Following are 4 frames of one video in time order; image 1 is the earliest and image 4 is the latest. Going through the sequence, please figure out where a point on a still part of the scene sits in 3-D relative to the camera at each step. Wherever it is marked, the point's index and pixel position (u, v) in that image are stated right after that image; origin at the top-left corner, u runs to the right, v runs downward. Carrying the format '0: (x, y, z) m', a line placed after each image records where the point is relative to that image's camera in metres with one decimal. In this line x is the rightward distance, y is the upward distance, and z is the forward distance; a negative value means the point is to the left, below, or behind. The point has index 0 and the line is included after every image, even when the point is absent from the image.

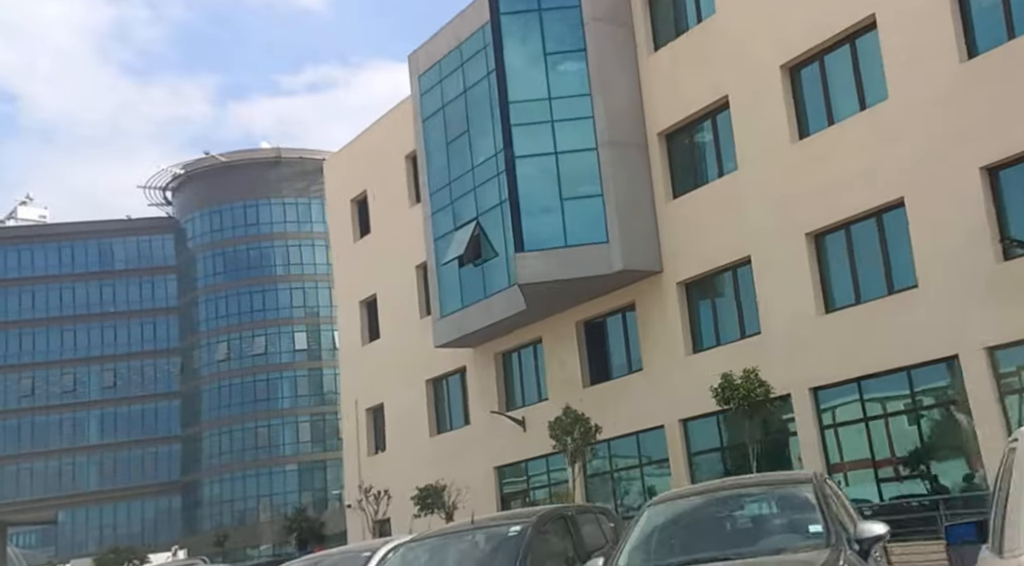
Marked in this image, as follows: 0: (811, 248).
0: (+4.8, +0.6, +19.3) m
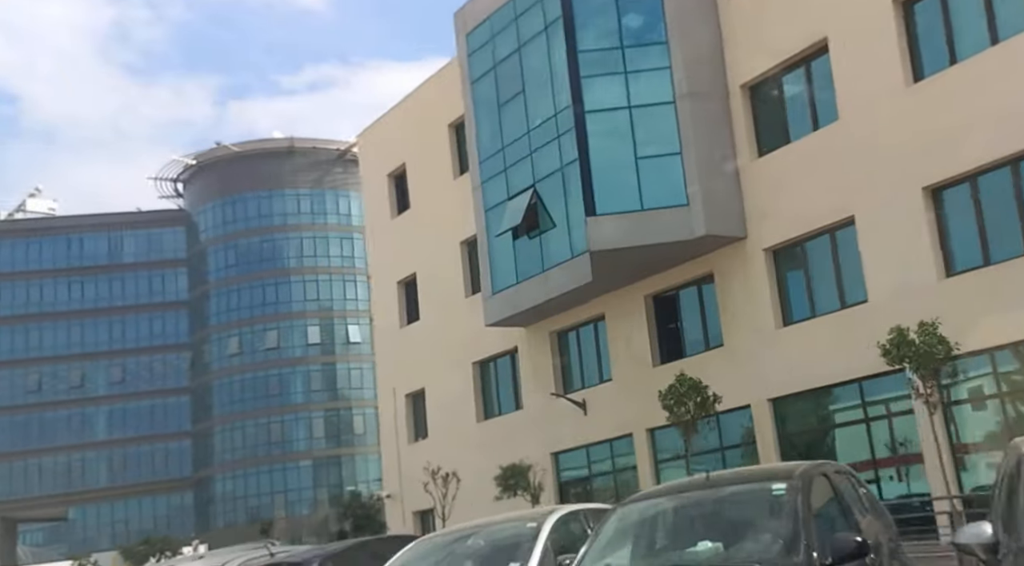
0: (+6.0, +1.1, +17.4) m
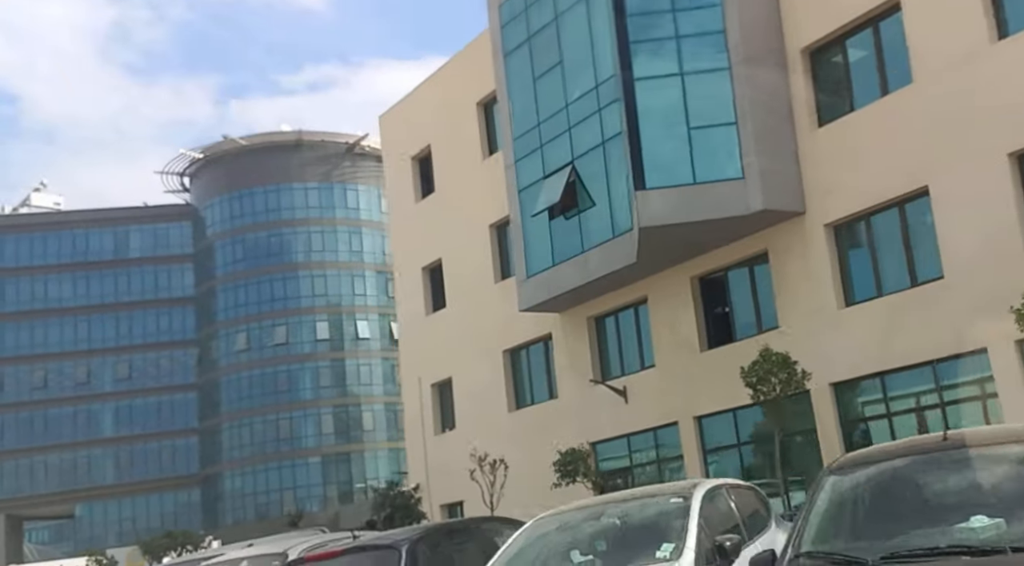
0: (+6.8, +1.5, +16.3) m
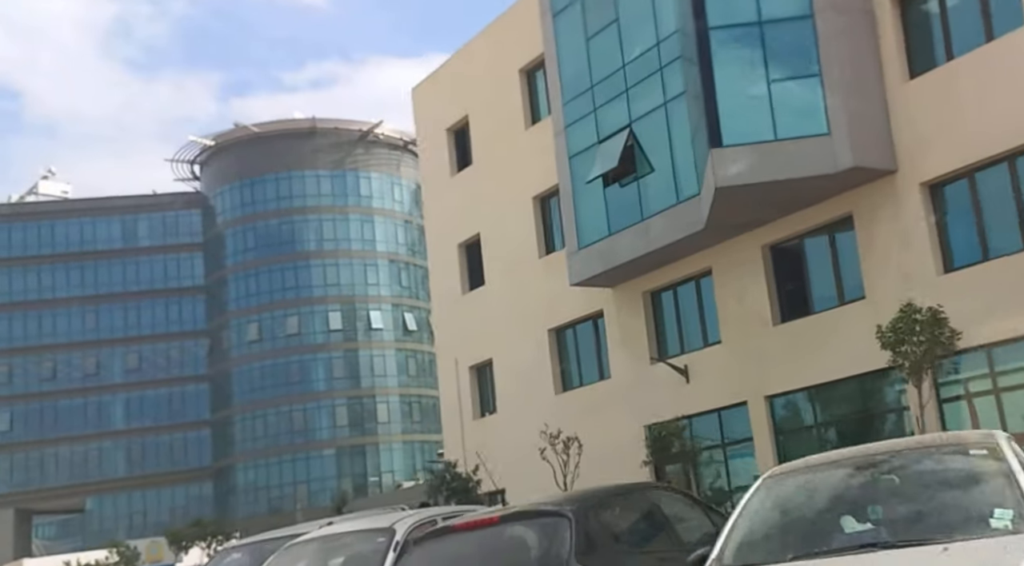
0: (+7.7, +2.0, +14.7) m
